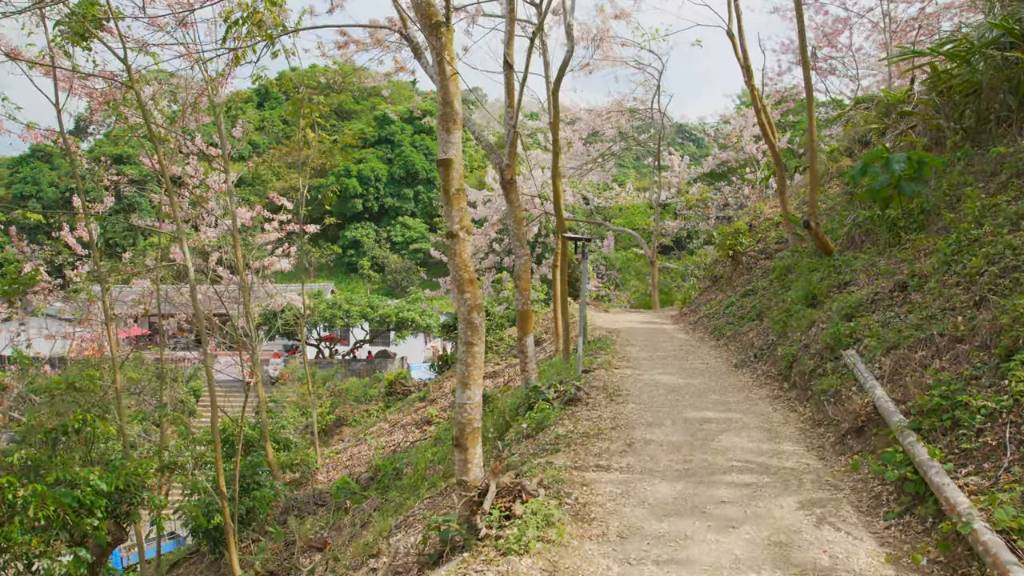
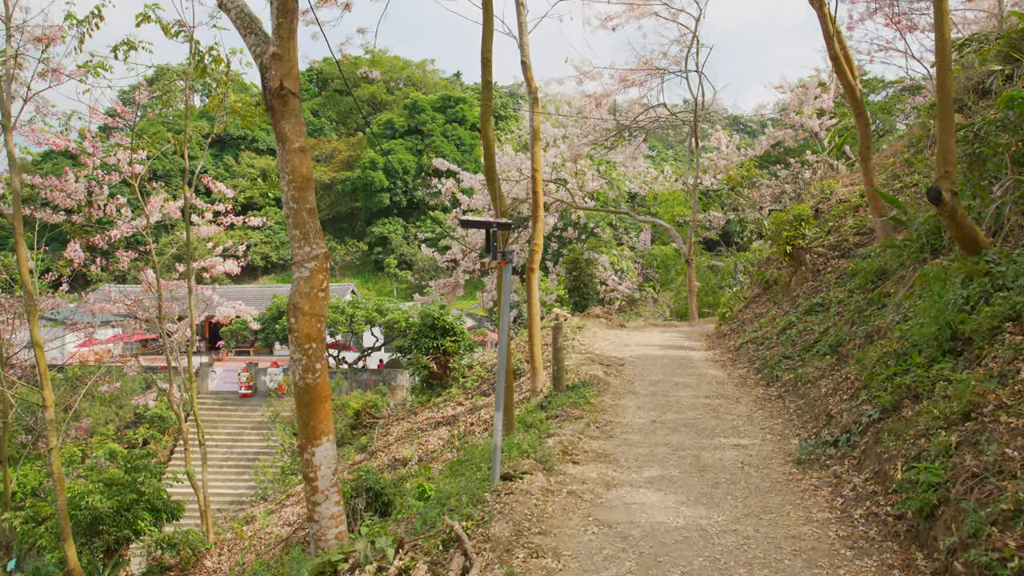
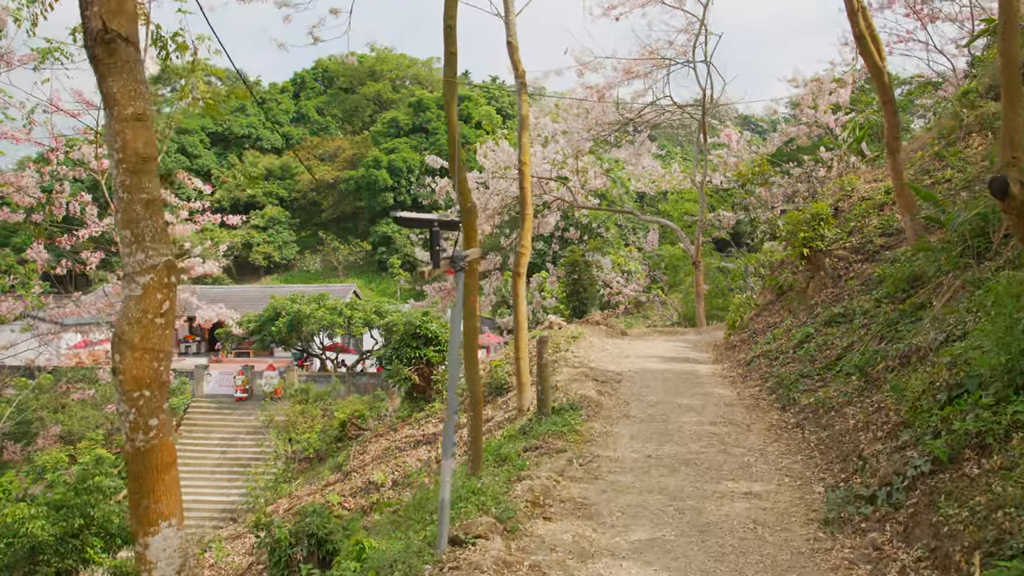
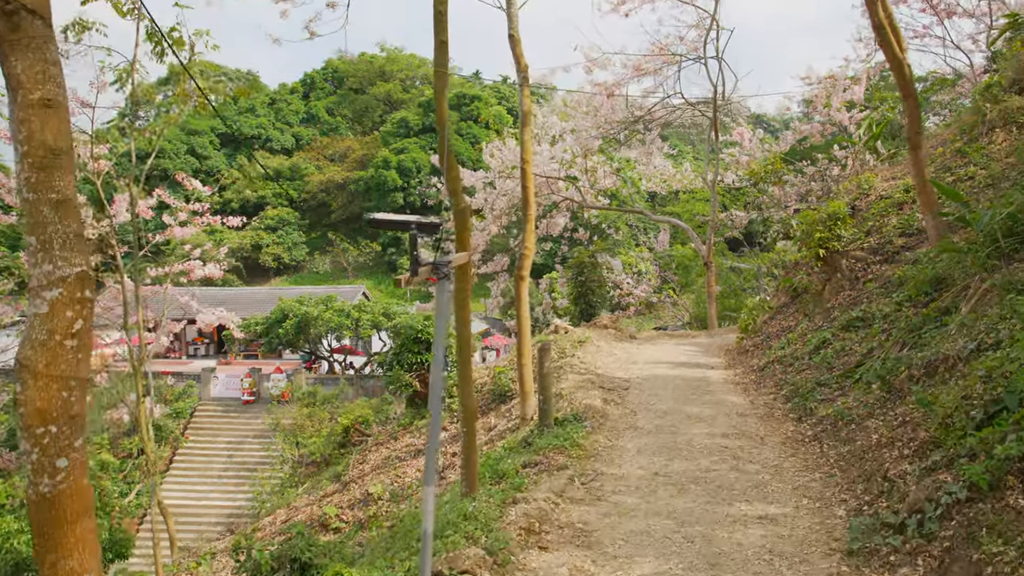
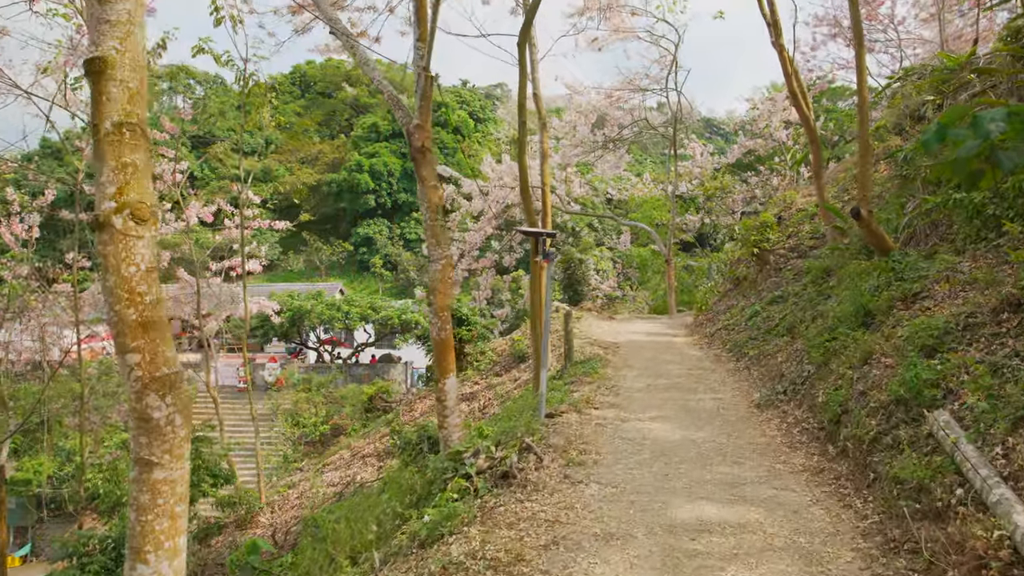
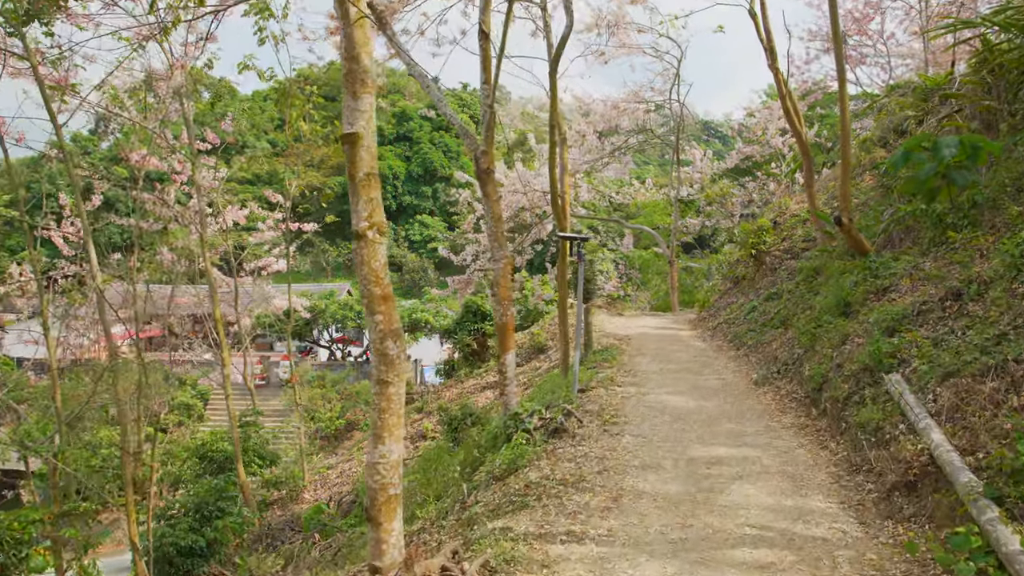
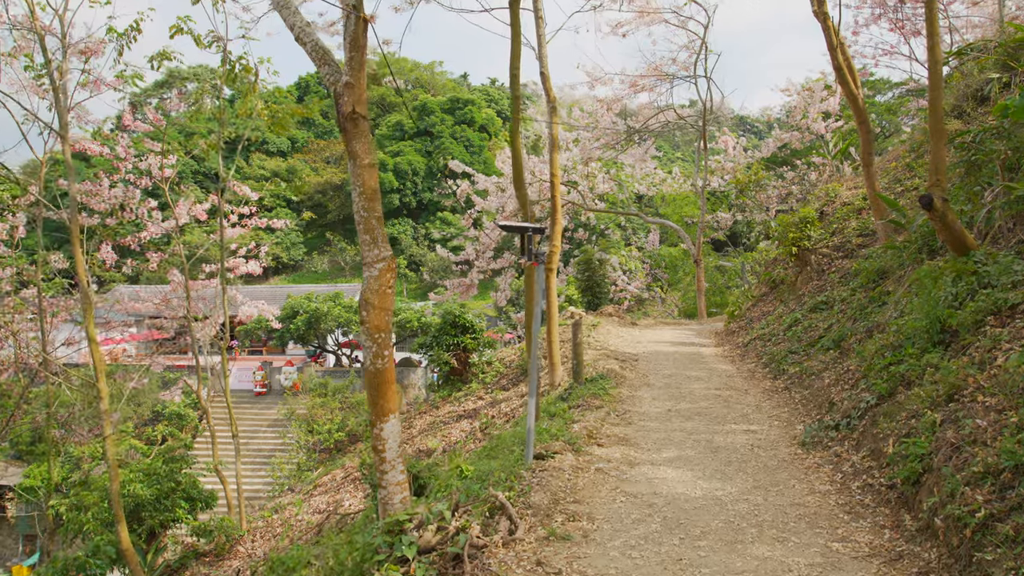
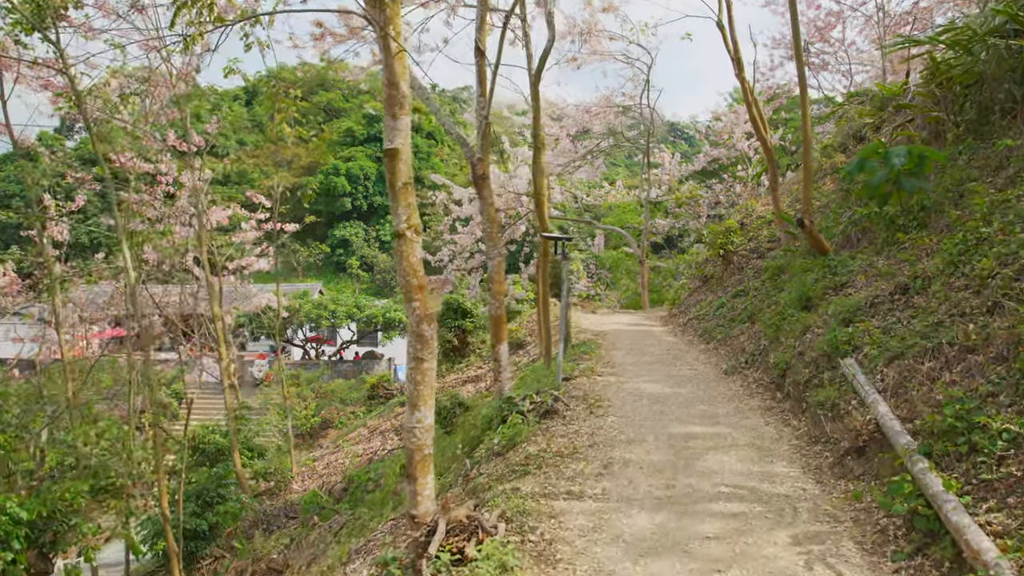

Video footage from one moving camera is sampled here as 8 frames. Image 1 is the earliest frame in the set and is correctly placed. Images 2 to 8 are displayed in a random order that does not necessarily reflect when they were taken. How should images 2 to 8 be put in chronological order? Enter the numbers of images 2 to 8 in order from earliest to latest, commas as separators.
8, 6, 5, 7, 2, 3, 4
